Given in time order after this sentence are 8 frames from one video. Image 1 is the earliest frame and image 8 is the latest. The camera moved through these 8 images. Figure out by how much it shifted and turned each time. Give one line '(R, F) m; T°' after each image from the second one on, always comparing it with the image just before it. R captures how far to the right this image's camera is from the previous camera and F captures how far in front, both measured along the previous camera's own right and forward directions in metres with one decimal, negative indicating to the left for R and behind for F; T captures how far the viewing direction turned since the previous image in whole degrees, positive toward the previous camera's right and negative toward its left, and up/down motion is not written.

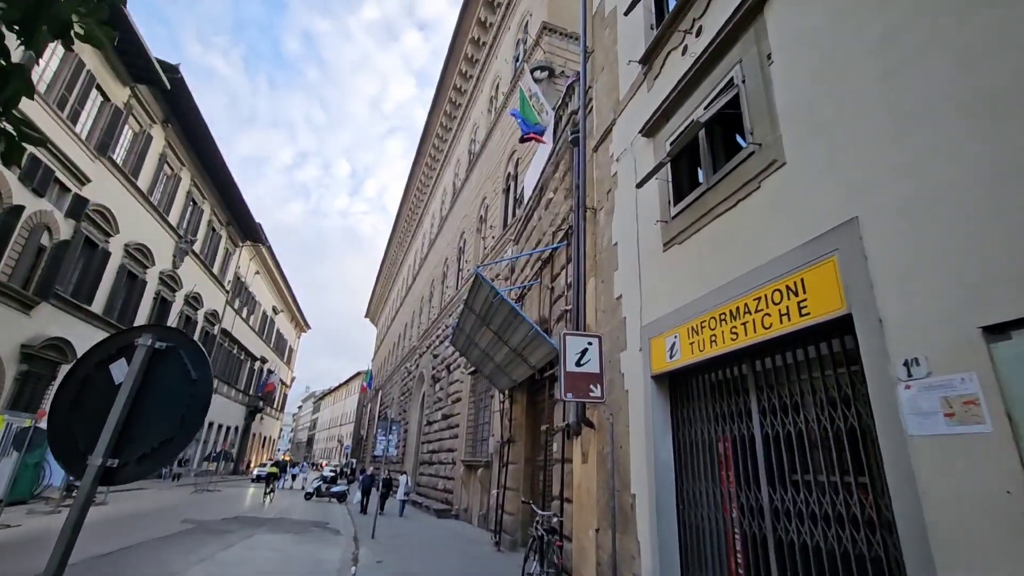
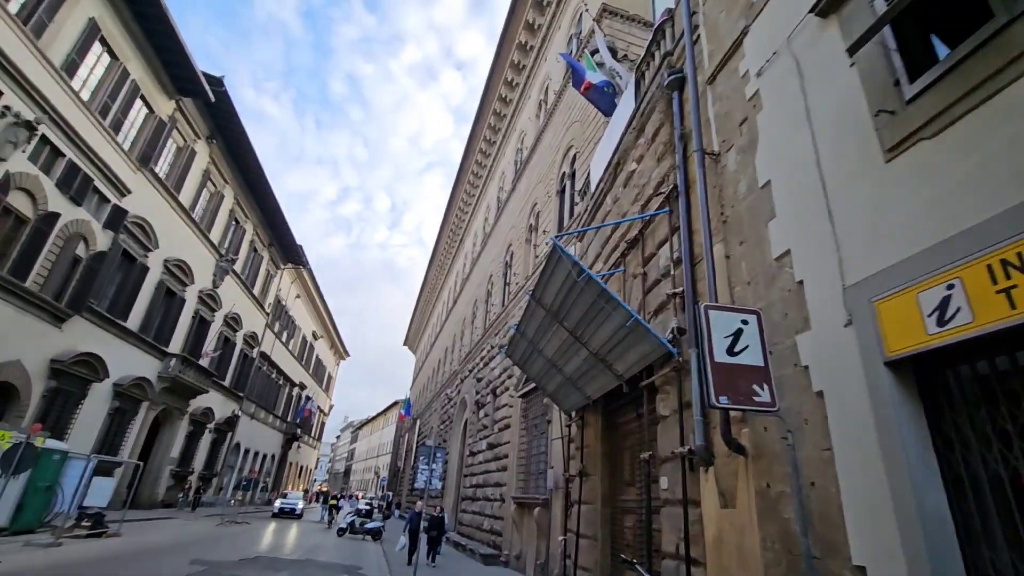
(-0.4, +1.3) m; -4°
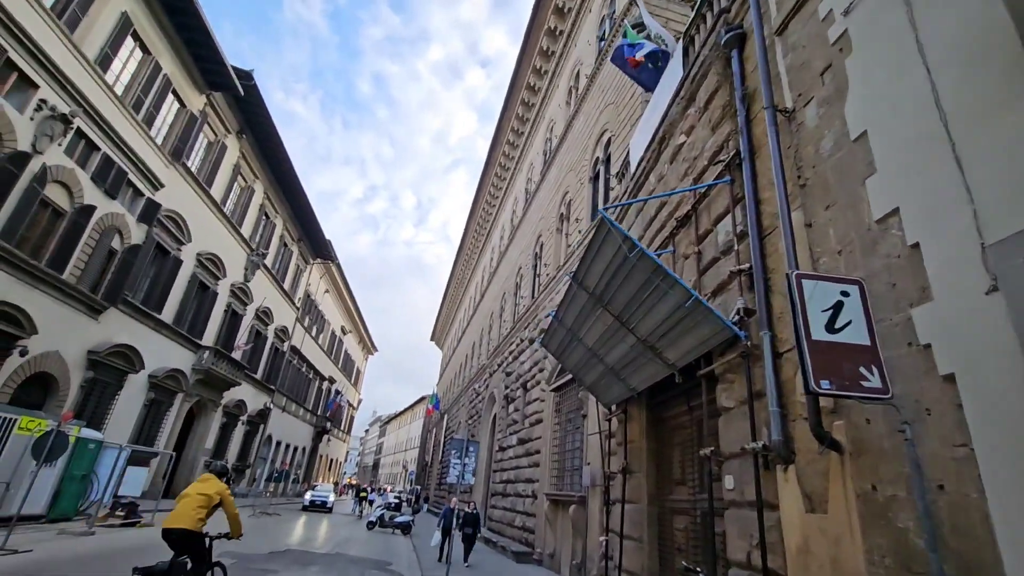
(-0.1, +0.4) m; -3°
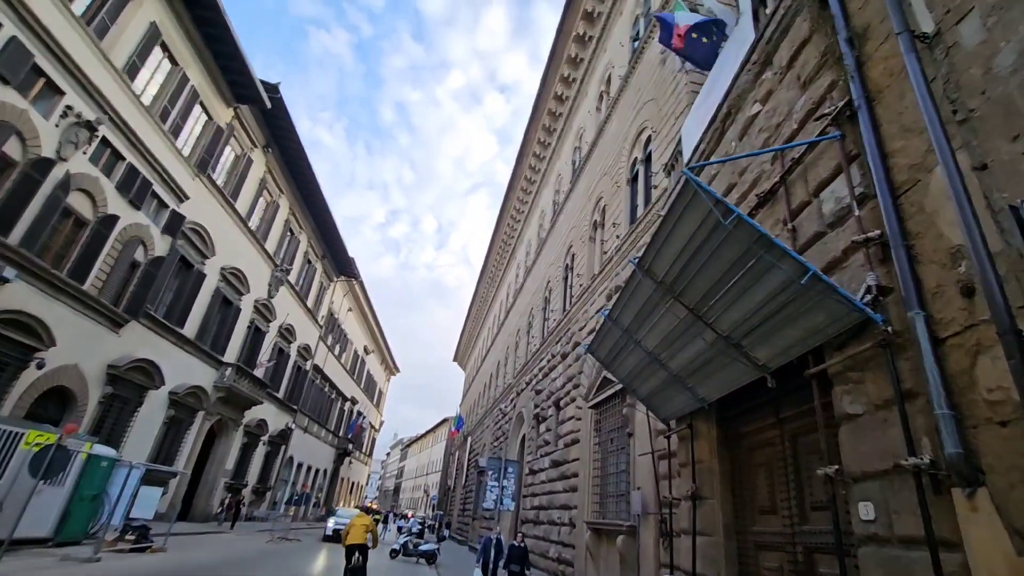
(-0.3, +0.7) m; -2°
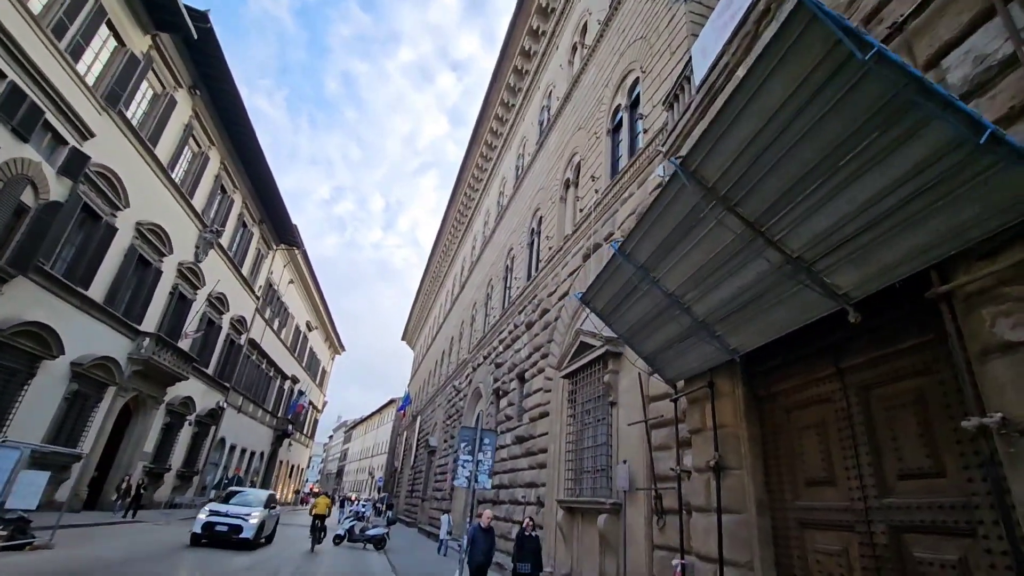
(-0.3, +1.1) m; +6°
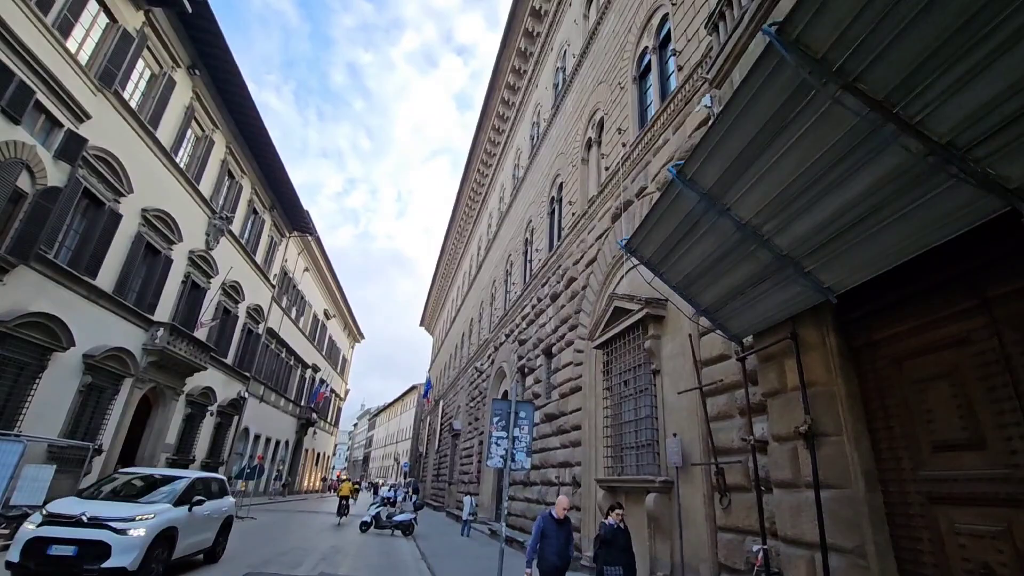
(-0.2, +0.7) m; -2°
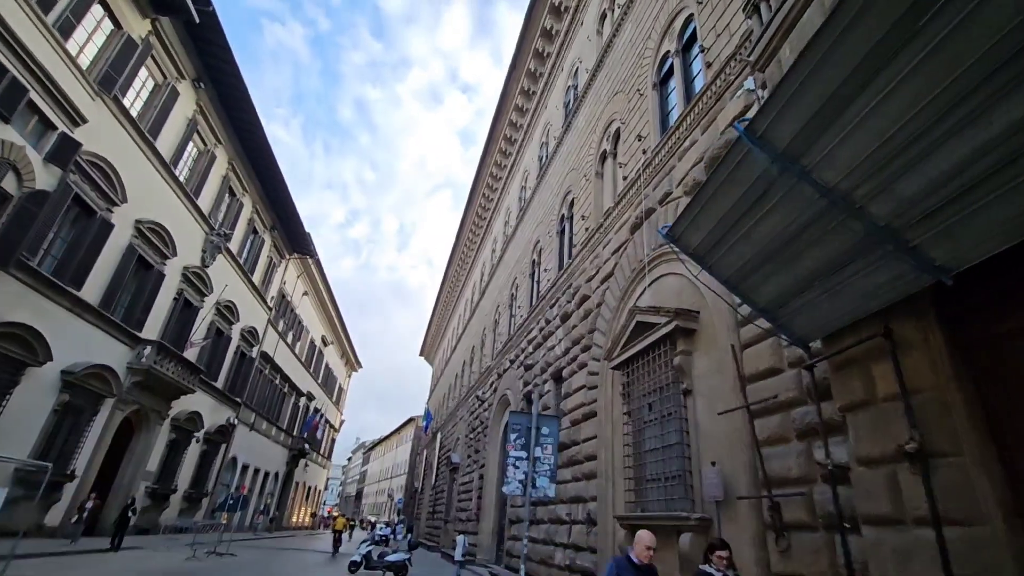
(-0.2, +0.7) m; 0°
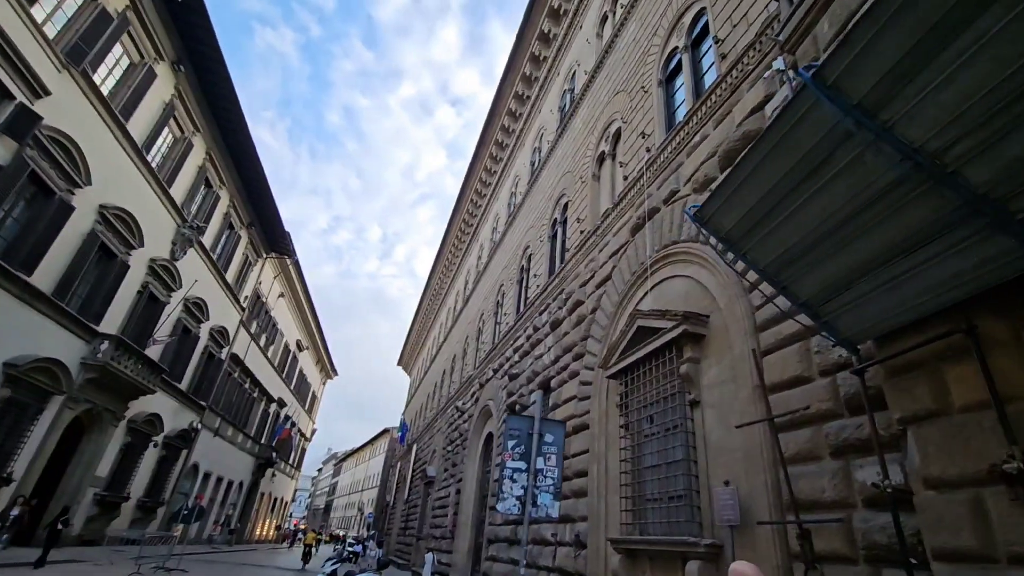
(-0.1, +0.6) m; +2°
